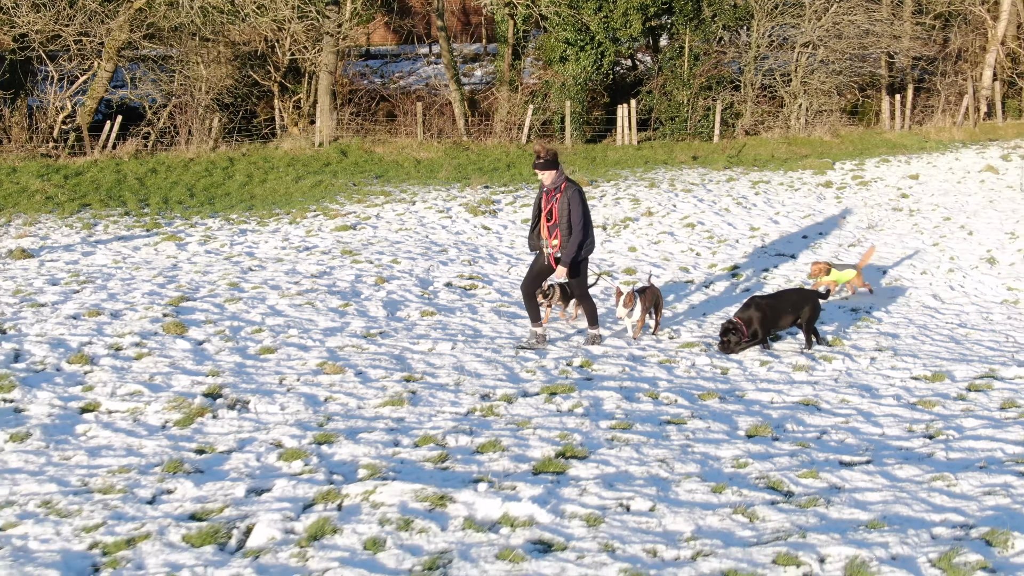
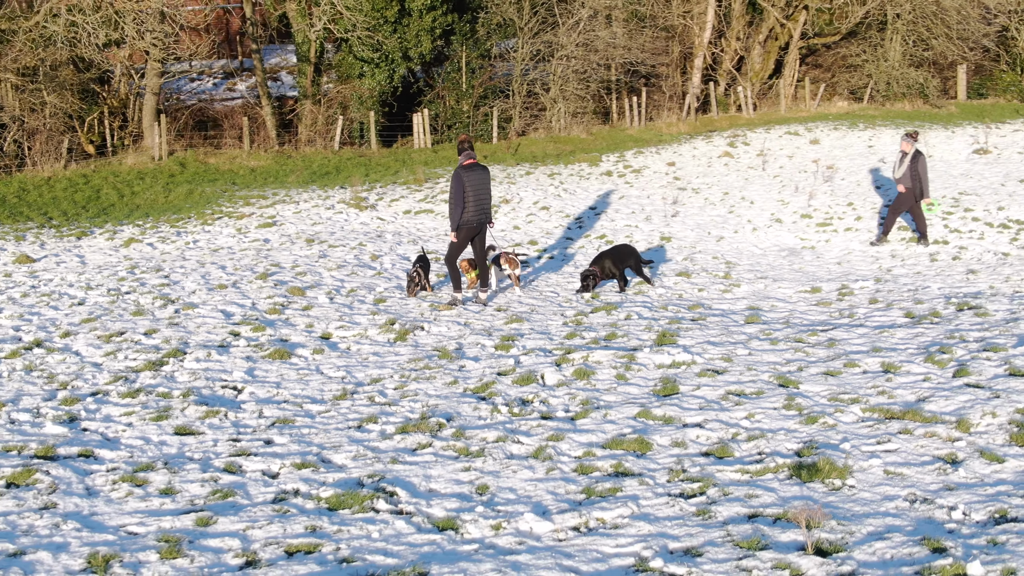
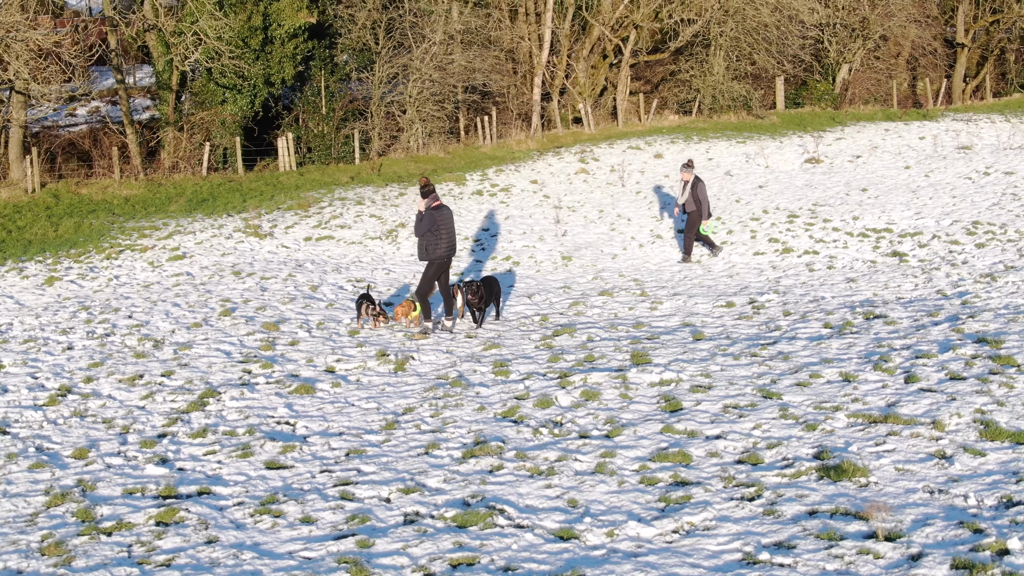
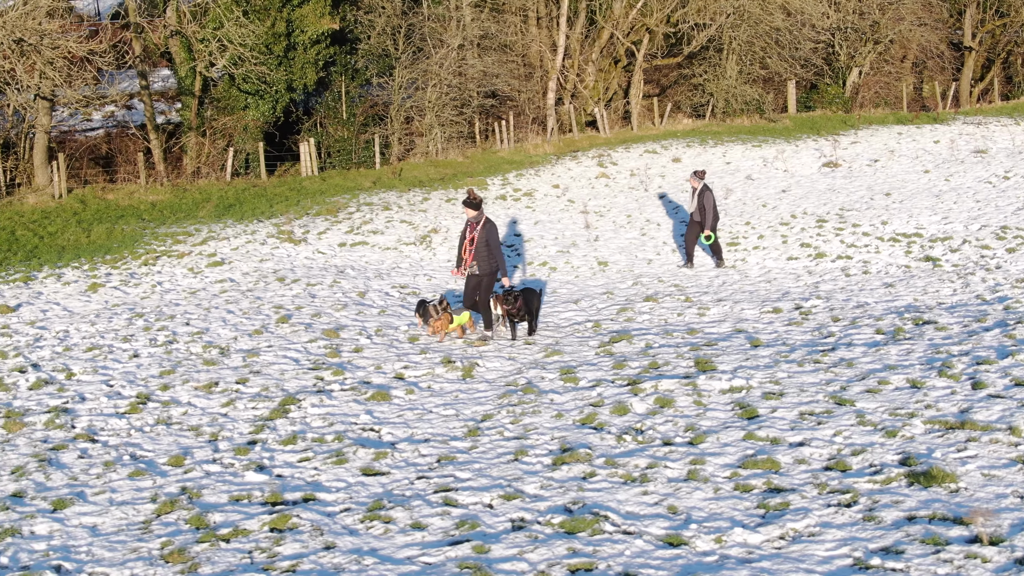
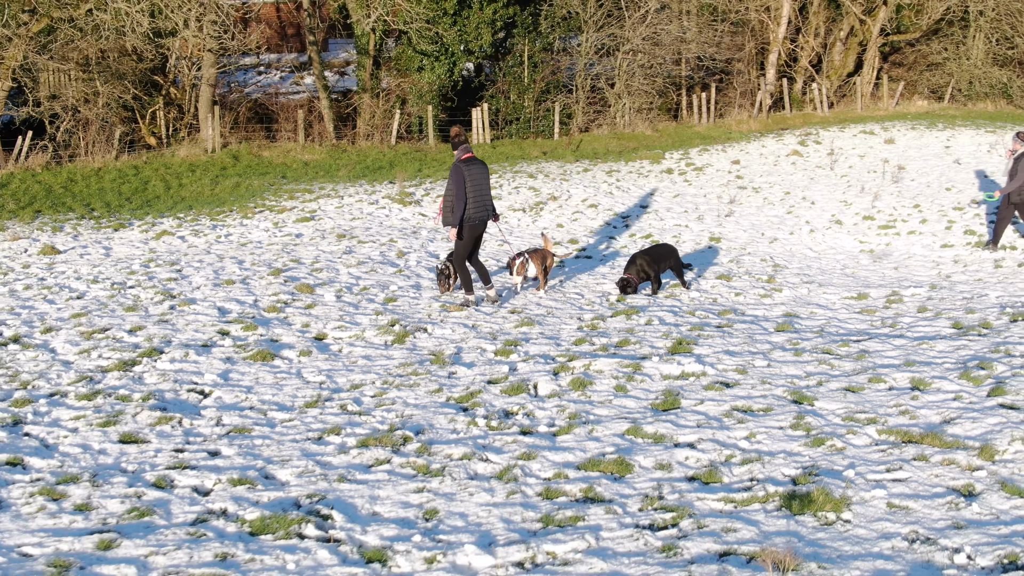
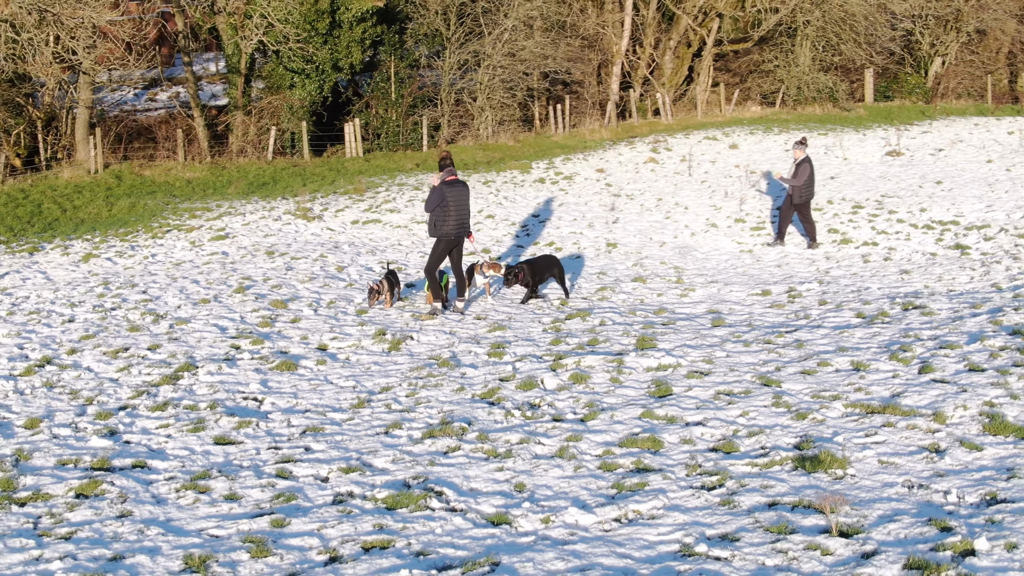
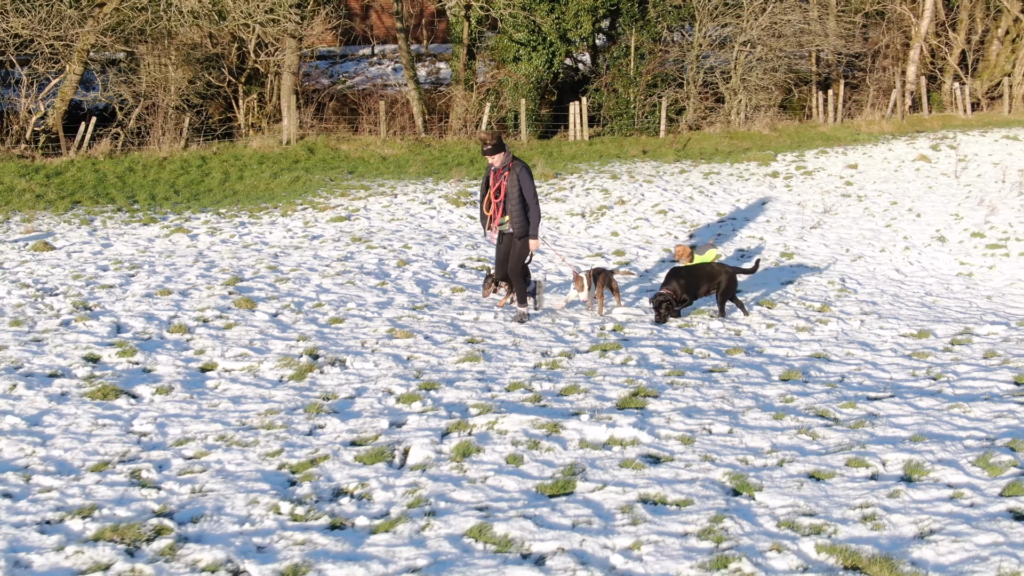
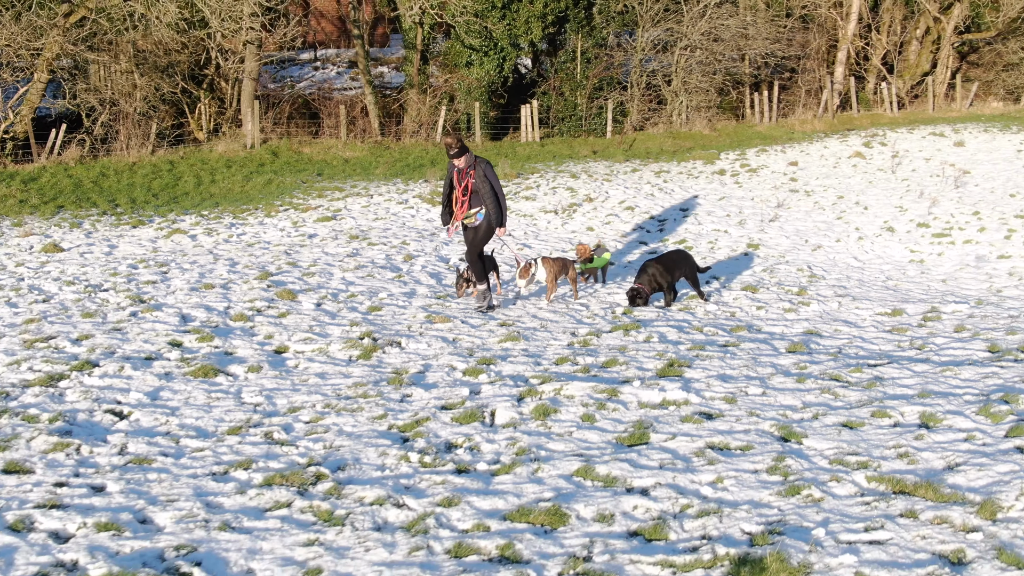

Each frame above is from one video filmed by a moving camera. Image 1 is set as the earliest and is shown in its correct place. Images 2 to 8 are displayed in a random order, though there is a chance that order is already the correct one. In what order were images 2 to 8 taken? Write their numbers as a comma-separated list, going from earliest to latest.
7, 8, 5, 2, 6, 3, 4
